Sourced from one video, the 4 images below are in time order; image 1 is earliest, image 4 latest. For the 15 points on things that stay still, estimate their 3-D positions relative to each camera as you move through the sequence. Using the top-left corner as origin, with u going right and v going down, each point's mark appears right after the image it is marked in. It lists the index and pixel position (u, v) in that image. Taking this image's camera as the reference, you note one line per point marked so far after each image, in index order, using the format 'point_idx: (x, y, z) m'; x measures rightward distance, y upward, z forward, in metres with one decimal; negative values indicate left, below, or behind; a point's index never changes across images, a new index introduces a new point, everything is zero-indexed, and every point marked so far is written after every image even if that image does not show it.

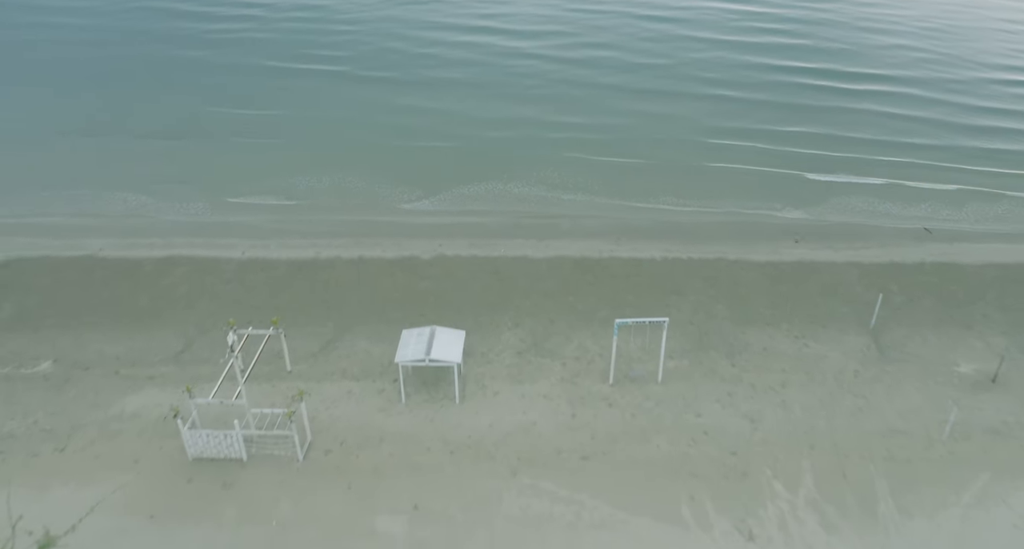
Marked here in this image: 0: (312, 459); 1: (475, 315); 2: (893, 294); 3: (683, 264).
0: (-3.8, -3.5, +13.6) m
1: (-0.9, -1.0, +17.8) m
2: (+9.9, -0.5, +18.6) m
3: (+4.7, +0.3, +19.7) m
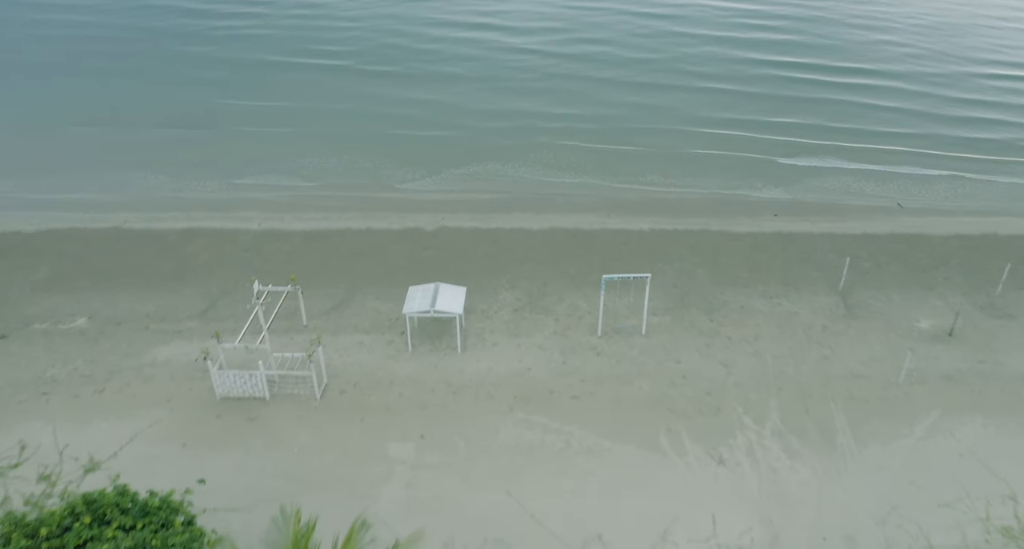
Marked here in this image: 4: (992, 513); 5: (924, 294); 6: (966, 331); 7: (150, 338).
0: (-3.8, -2.6, +15.1) m
1: (-1.0, -0.1, +19.2) m
2: (+9.8, +0.4, +20.1) m
3: (+4.6, +1.2, +21.2) m
4: (+8.5, -4.2, +12.7) m
5: (+10.7, -0.5, +18.7) m
6: (+10.9, -1.4, +17.3) m
7: (-8.6, -1.5, +17.1) m
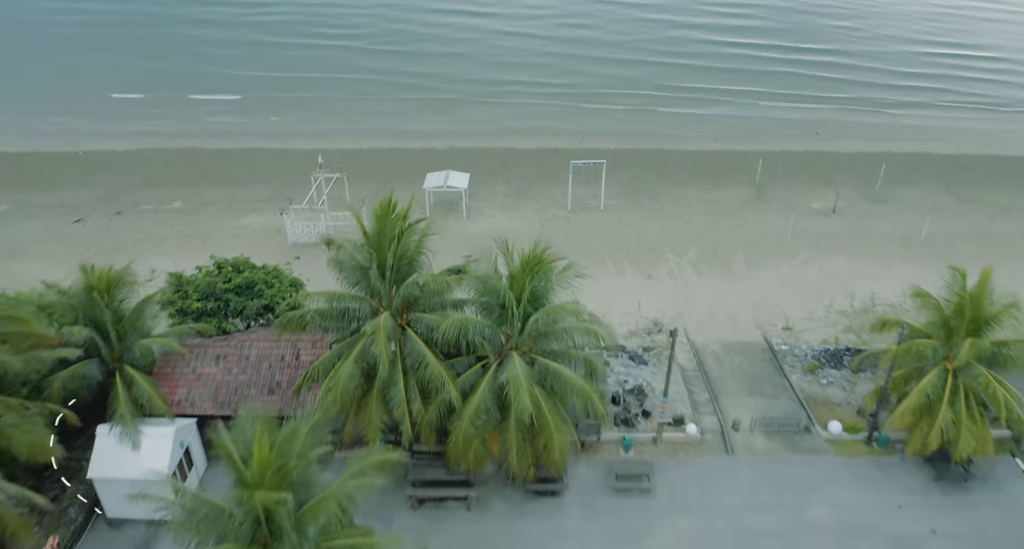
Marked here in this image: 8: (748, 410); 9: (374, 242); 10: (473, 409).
0: (-4.1, +0.9, +20.7) m
1: (-1.3, +3.3, +24.9) m
2: (+9.5, +3.8, +25.7) m
3: (+4.4, +4.6, +26.9) m
4: (+8.2, -0.7, +18.4) m
5: (+10.4, +2.9, +24.3) m
6: (+10.7, +2.1, +23.0) m
7: (-8.8, +1.9, +22.8) m
8: (+4.7, -2.7, +14.5) m
9: (-2.3, +0.5, +12.0) m
10: (-0.6, -2.2, +11.5) m
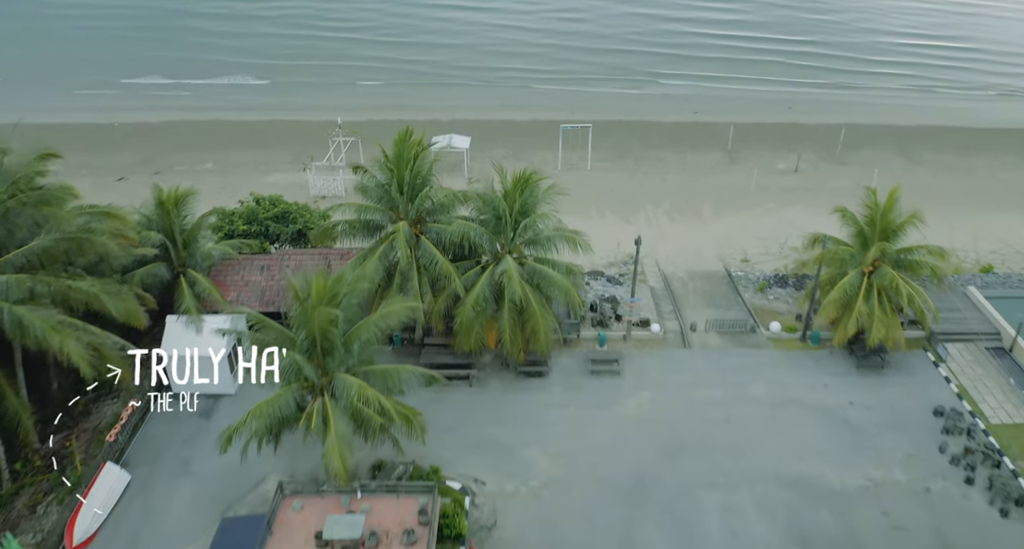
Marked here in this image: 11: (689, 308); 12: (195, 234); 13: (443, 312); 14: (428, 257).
0: (-4.2, +2.6, +23.5) m
1: (-1.4, +5.0, +27.7) m
2: (+9.4, +5.5, +28.5) m
3: (+4.2, +6.2, +29.6) m
4: (+8.1, +0.9, +21.1) m
5: (+10.3, +4.6, +27.1) m
6: (+10.5, +3.7, +25.7) m
7: (-9.0, +3.6, +25.5) m
8: (+4.6, -1.0, +17.2) m
9: (-2.4, +2.2, +14.7) m
10: (-0.7, -0.4, +14.3) m
11: (+4.3, -0.8, +17.6) m
12: (-6.7, +0.9, +15.2) m
13: (-1.4, -0.8, +14.9) m
14: (-1.7, +0.4, +14.5) m
